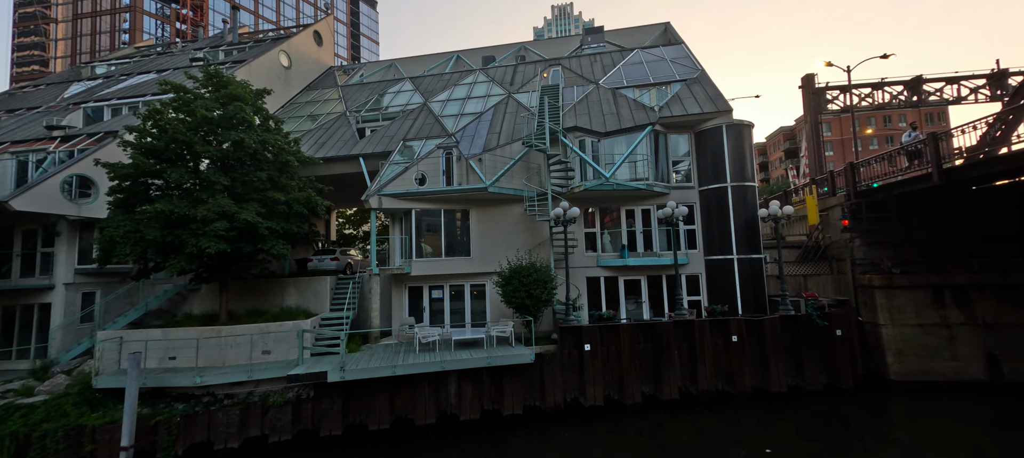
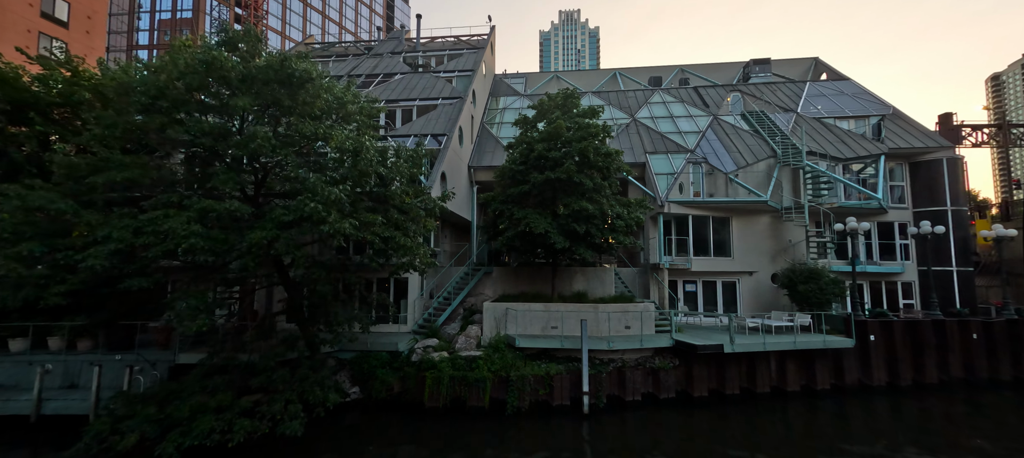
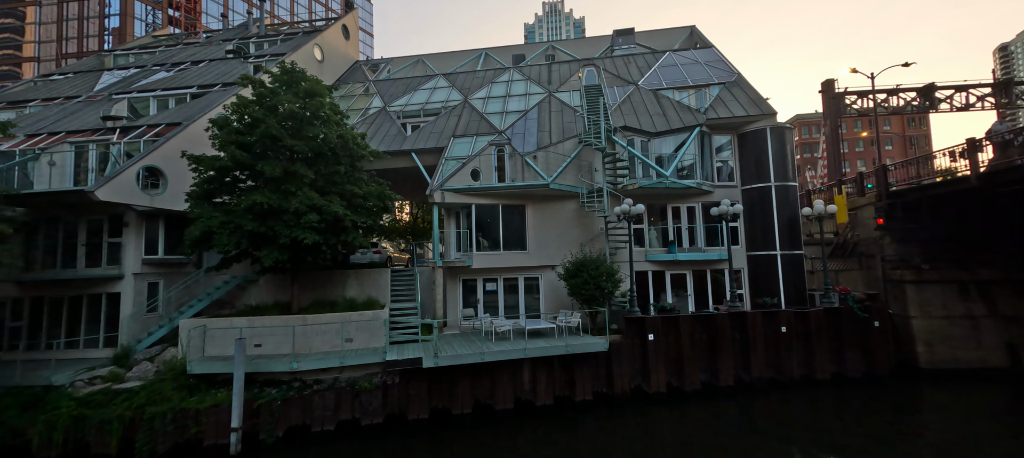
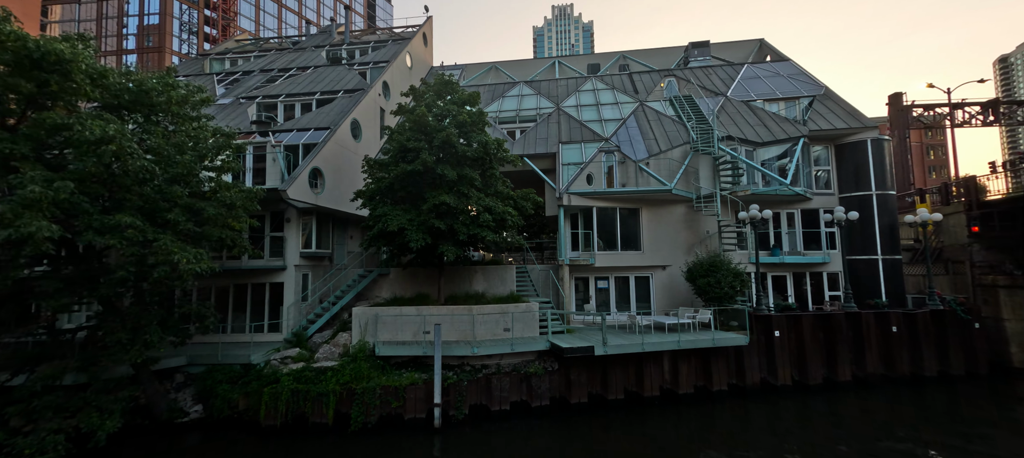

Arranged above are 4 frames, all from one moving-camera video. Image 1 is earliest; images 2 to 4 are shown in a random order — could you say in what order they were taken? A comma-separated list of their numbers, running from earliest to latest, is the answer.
3, 4, 2
